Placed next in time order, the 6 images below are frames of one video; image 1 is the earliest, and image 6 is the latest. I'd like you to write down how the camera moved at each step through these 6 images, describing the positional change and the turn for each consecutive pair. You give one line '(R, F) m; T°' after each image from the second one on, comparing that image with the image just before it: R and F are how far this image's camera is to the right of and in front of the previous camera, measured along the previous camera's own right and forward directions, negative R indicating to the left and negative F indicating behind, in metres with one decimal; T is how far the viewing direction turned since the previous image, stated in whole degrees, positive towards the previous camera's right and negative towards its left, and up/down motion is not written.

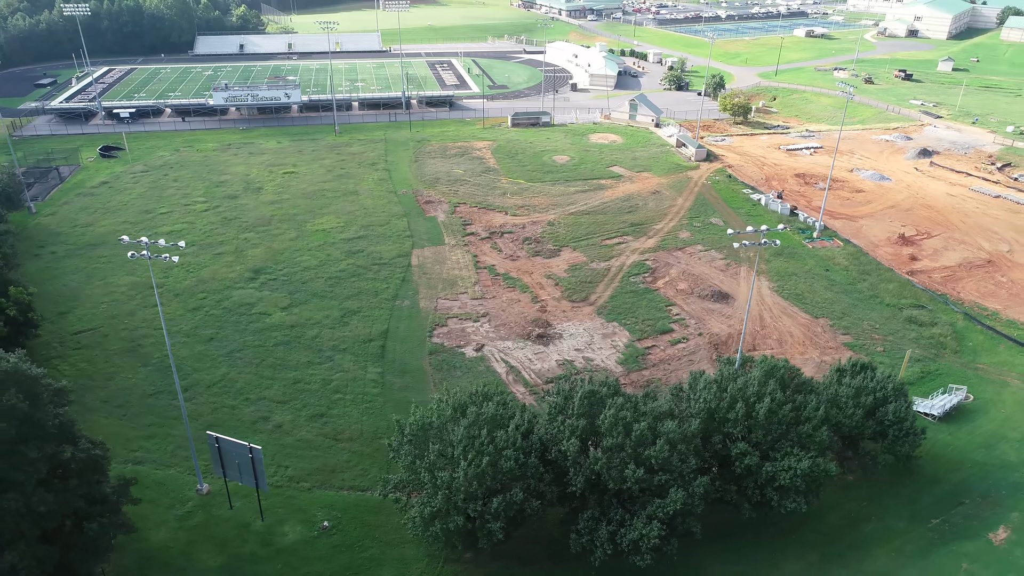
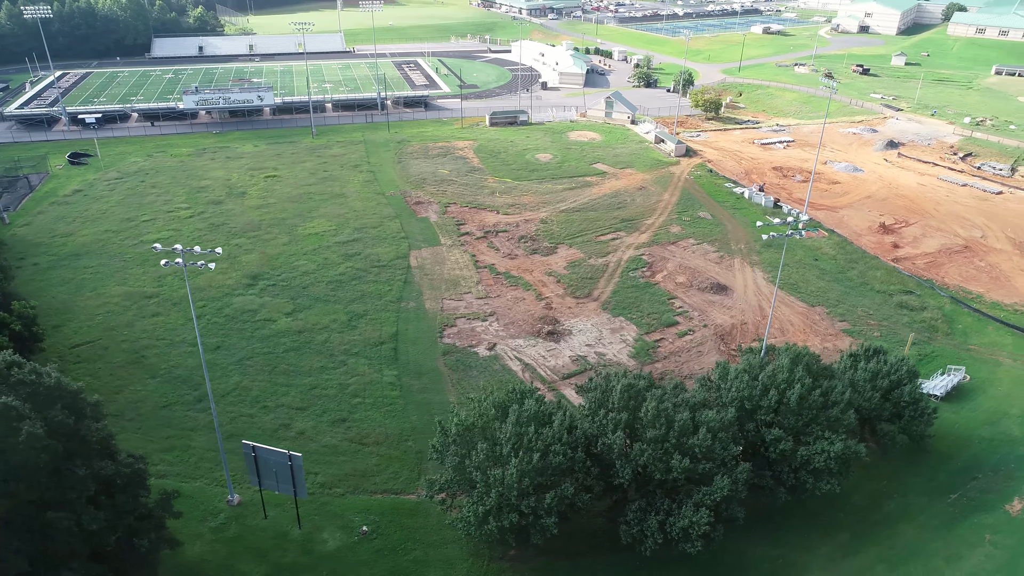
(-3.2, -0.1) m; +4°
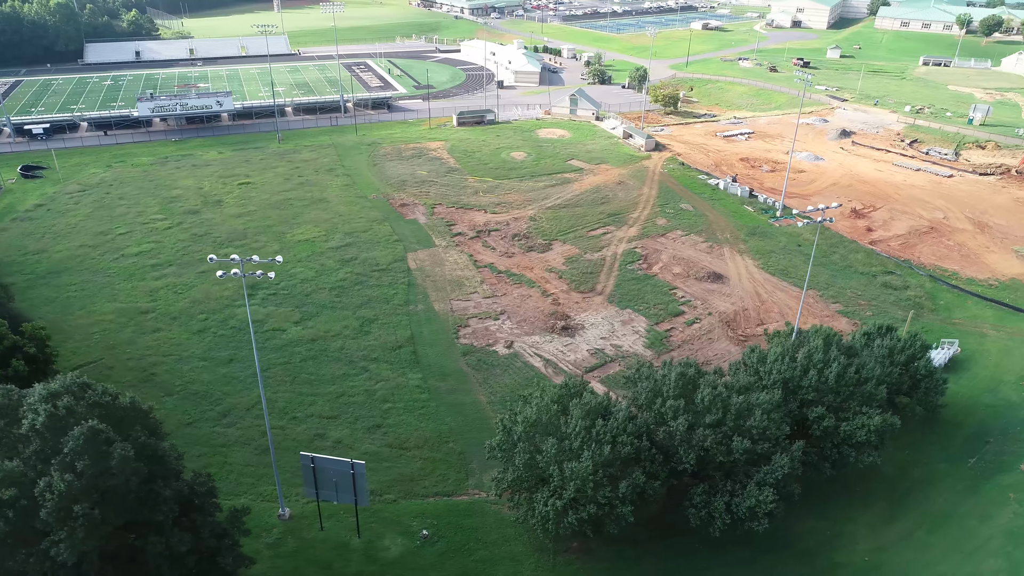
(-4.7, -0.1) m; +5°
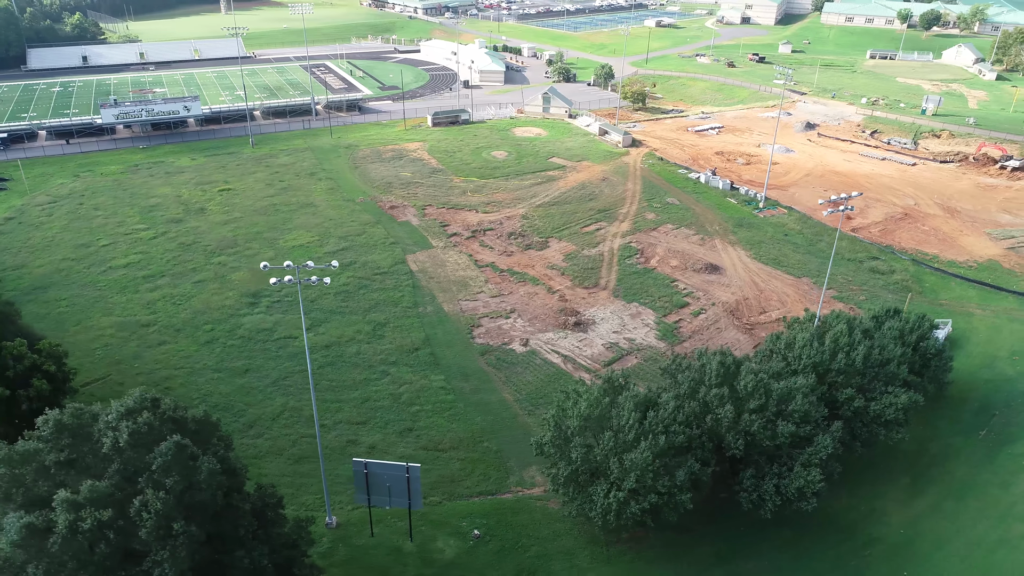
(-3.8, -0.1) m; +4°
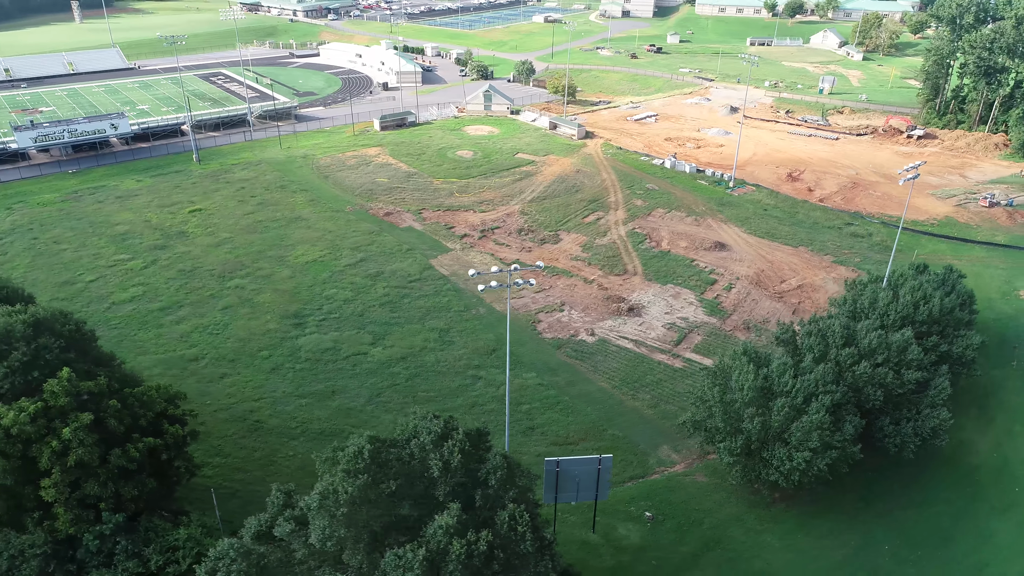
(-11.7, +0.7) m; +11°
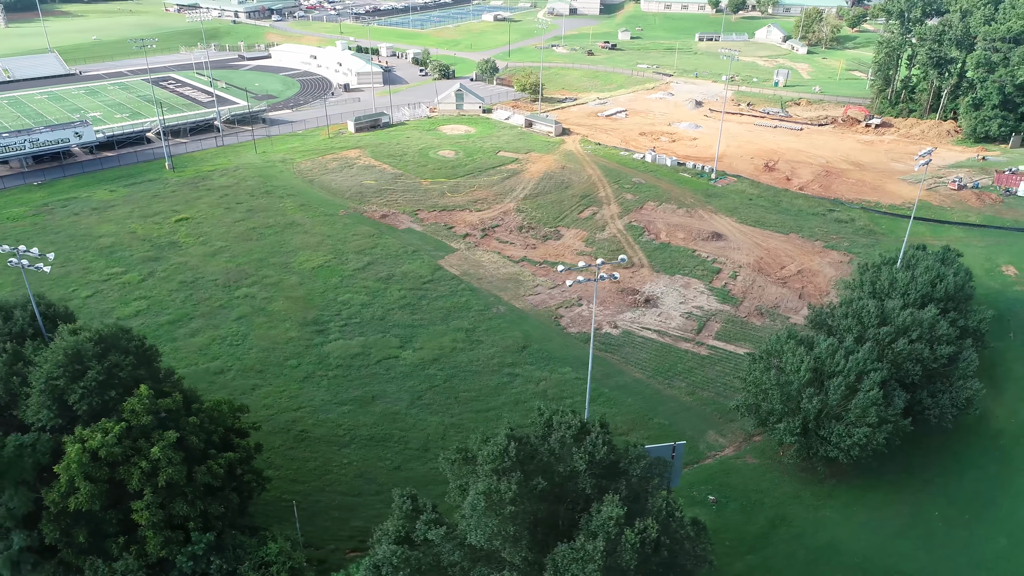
(-5.1, +0.1) m; +5°
